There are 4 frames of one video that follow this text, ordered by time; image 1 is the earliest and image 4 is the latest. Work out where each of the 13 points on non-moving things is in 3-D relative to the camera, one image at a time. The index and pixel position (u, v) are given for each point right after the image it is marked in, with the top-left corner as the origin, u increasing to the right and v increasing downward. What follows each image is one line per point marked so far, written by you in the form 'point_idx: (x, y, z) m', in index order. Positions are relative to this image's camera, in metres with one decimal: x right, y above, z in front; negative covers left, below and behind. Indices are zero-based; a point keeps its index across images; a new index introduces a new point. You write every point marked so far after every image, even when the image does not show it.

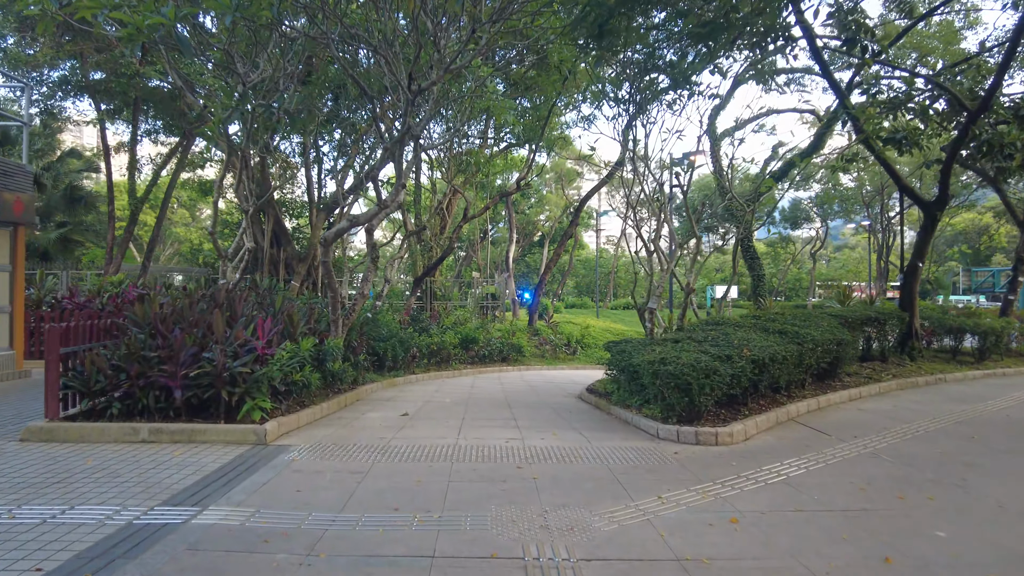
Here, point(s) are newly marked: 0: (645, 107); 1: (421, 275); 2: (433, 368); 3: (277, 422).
0: (+2.2, +3.0, +10.9) m
1: (-2.2, +0.3, +16.2) m
2: (-1.5, -1.6, +13.0) m
3: (-1.7, -1.0, +4.9) m
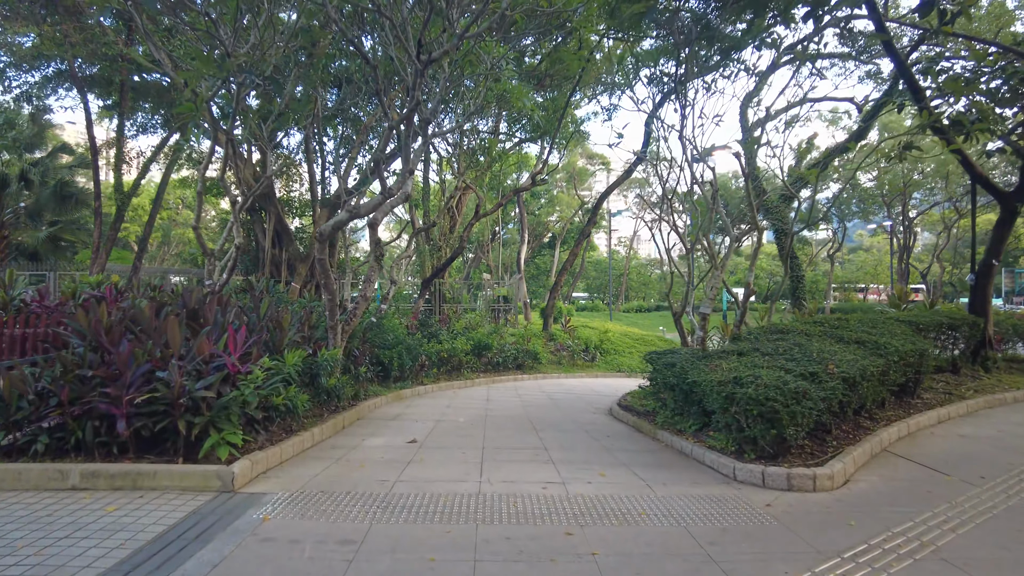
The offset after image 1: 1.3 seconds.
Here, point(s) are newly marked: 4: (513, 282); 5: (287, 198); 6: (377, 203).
0: (+2.5, +2.9, +9.8) m
1: (-1.9, +0.3, +15.1) m
2: (-1.2, -1.6, +11.9) m
3: (-1.5, -1.0, +3.8) m
4: (0.0, +0.2, +19.3) m
5: (-6.1, +2.4, +18.2) m
6: (-1.5, +0.9, +7.2) m
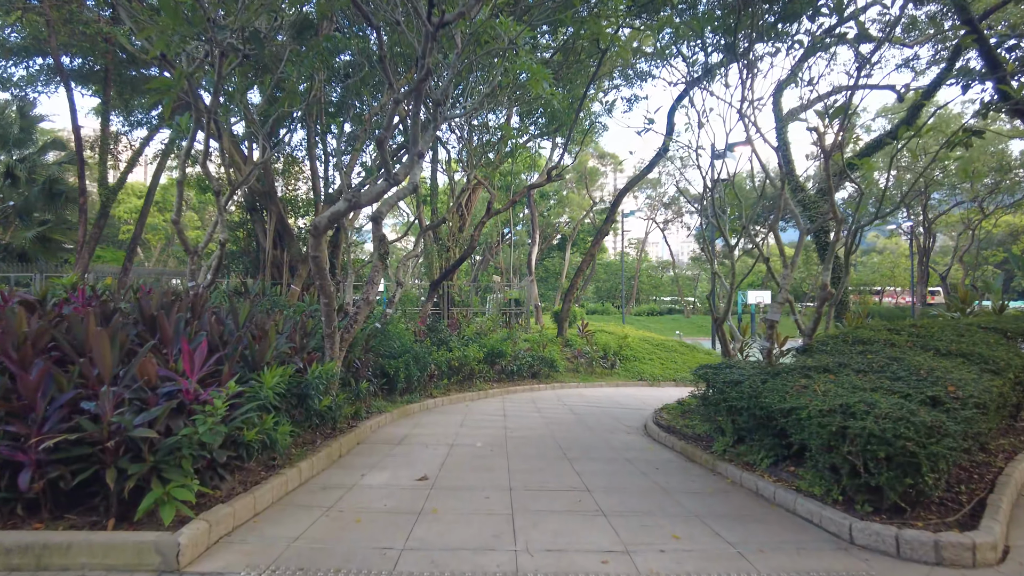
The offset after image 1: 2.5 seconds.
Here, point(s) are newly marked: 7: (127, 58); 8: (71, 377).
0: (+2.7, +2.9, +8.8) m
1: (-1.6, +0.2, +14.1) m
2: (-1.0, -1.6, +11.0) m
3: (-1.3, -1.0, +2.8) m
4: (+0.3, +0.1, +18.3) m
5: (-5.8, +2.4, +17.2) m
6: (-1.2, +0.9, +6.2) m
7: (-6.7, +4.0, +11.5) m
8: (-1.9, -0.4, +2.9) m
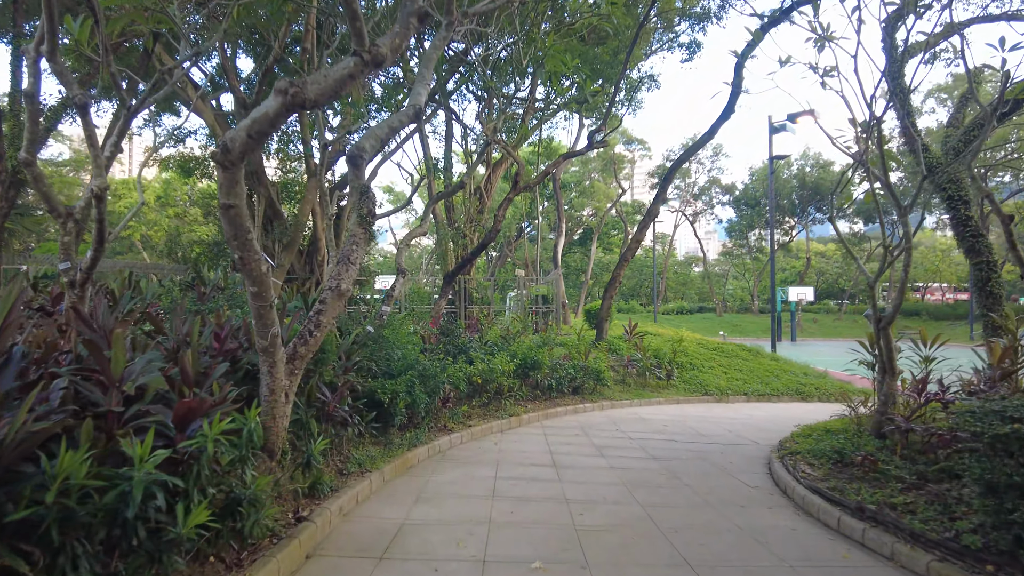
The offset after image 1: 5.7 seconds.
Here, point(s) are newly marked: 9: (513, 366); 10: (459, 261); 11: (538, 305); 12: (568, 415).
0: (+3.2, +3.0, +5.9) m
1: (-1.0, +0.3, +11.3) m
2: (-0.4, -1.5, +8.1) m
3: (-1.0, -0.9, 0.0) m
4: (+1.0, +0.2, +15.4) m
5: (-5.2, +2.5, +14.5) m
6: (-0.8, +1.0, +3.4) m
7: (-6.2, +4.1, +8.8) m
8: (-1.6, -0.3, +0.1) m
9: (0.0, -1.0, +8.9) m
10: (-1.0, +0.5, +12.7) m
11: (+0.6, -0.3, +14.5) m
12: (+0.8, -1.8, +9.2) m
